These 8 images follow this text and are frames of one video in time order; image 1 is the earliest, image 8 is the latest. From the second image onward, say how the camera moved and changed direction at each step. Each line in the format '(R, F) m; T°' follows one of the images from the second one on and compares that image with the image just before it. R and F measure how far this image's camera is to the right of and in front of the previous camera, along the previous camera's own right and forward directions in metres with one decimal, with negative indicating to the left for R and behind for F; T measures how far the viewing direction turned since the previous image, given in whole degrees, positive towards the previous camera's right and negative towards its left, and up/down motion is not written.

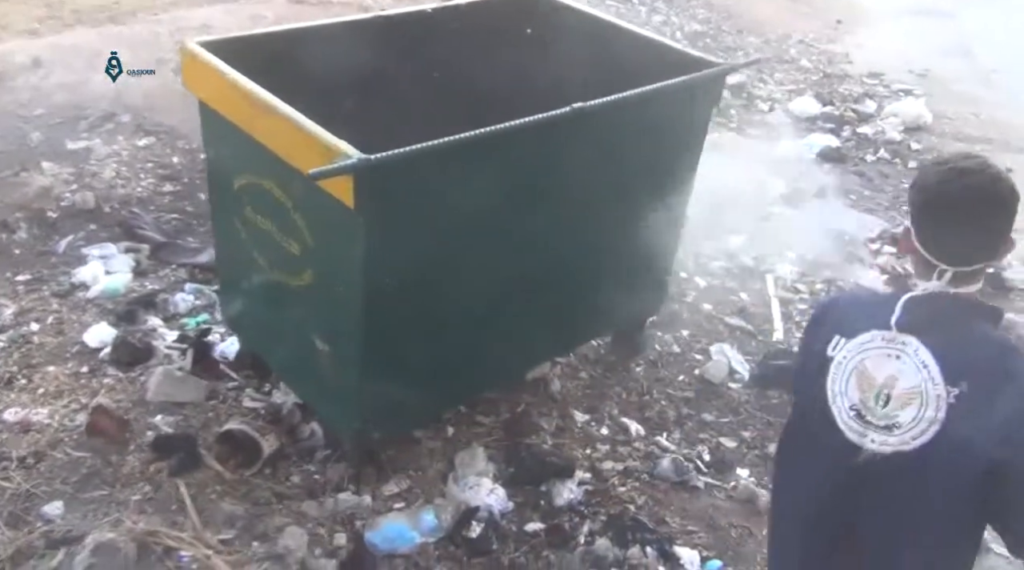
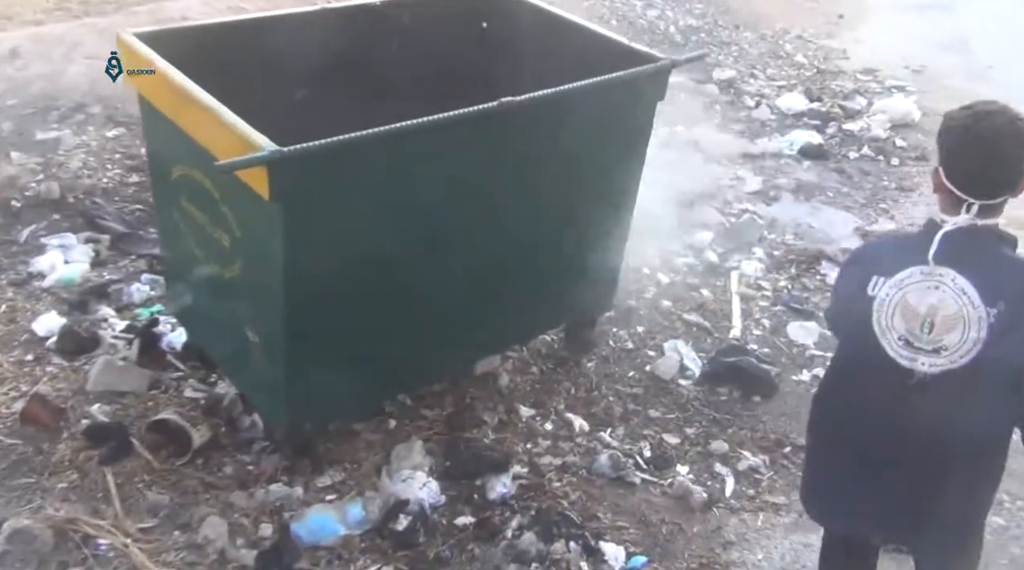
(+0.2, 0.0) m; -1°
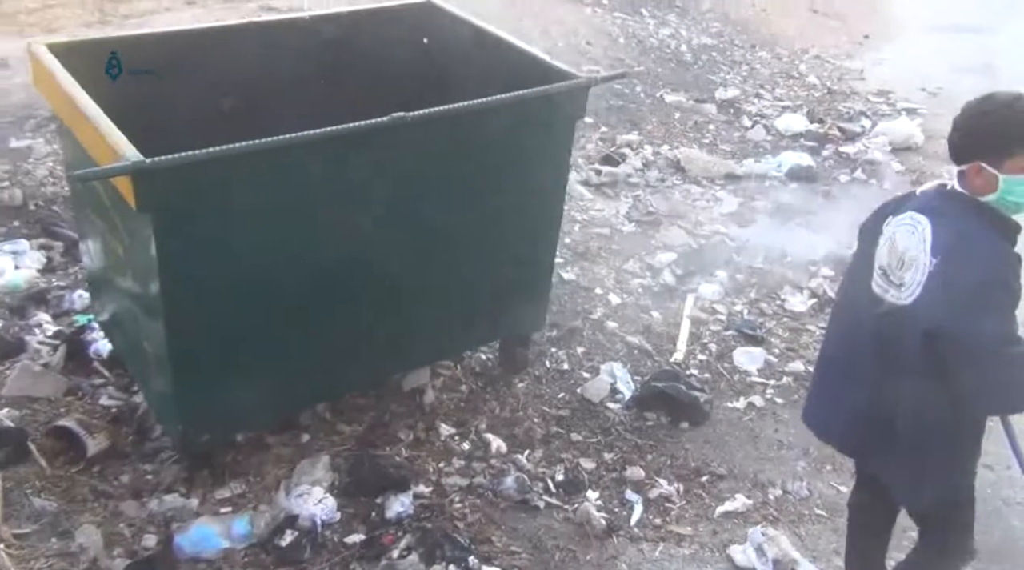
(+0.4, 0.0) m; -3°
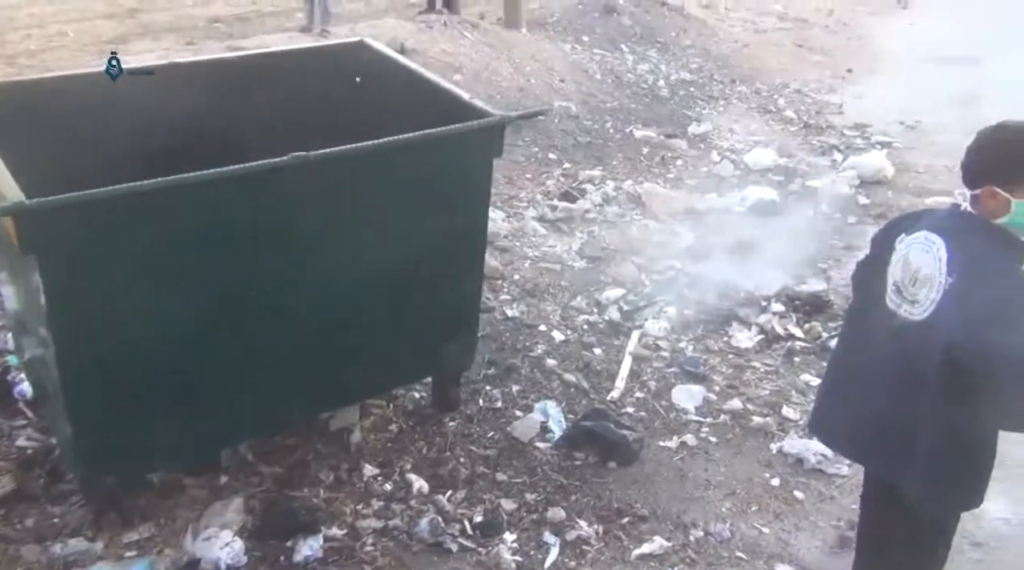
(+0.3, 0.0) m; -1°
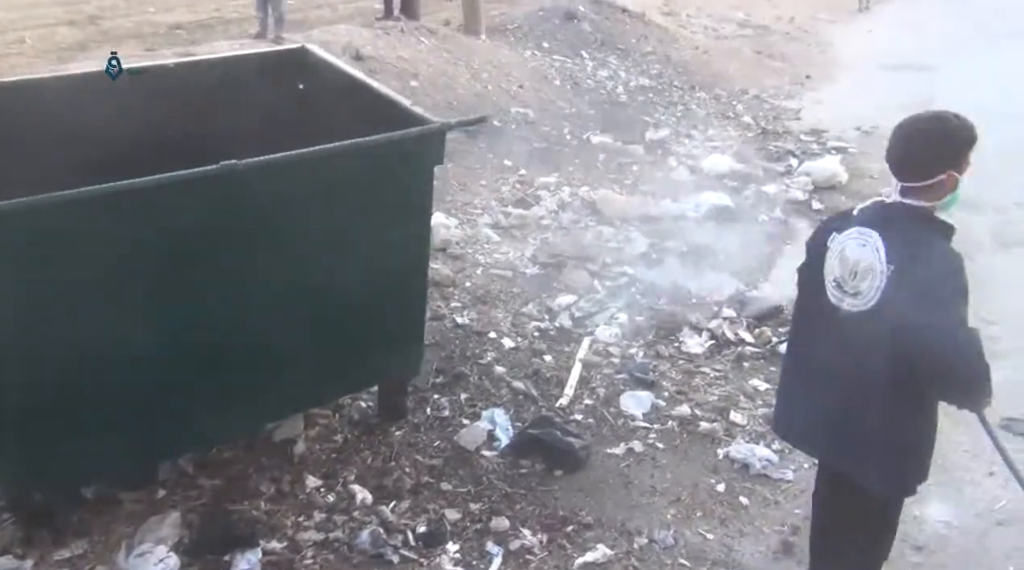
(+0.1, 0.0) m; +2°
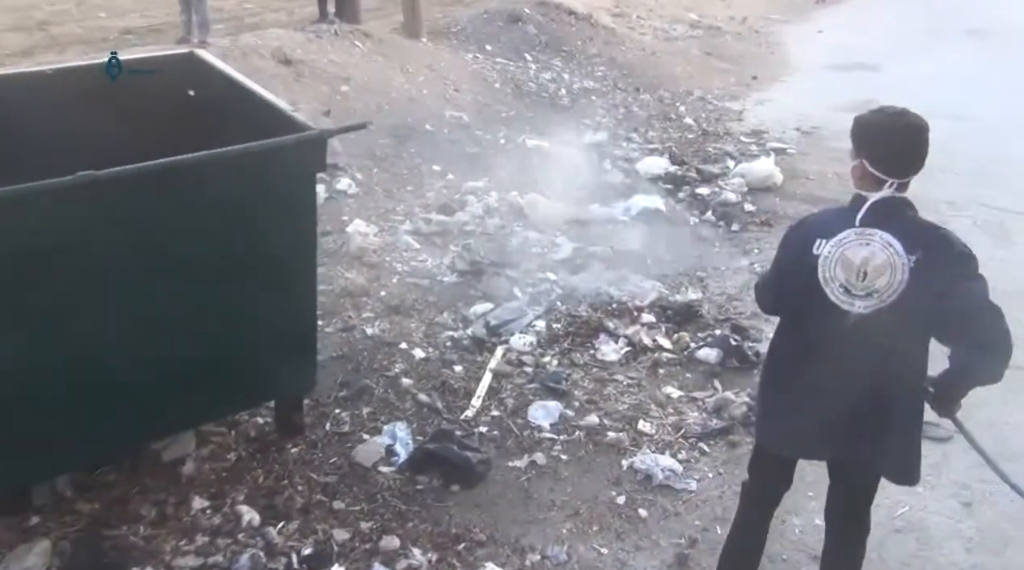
(+0.3, +0.1) m; +1°
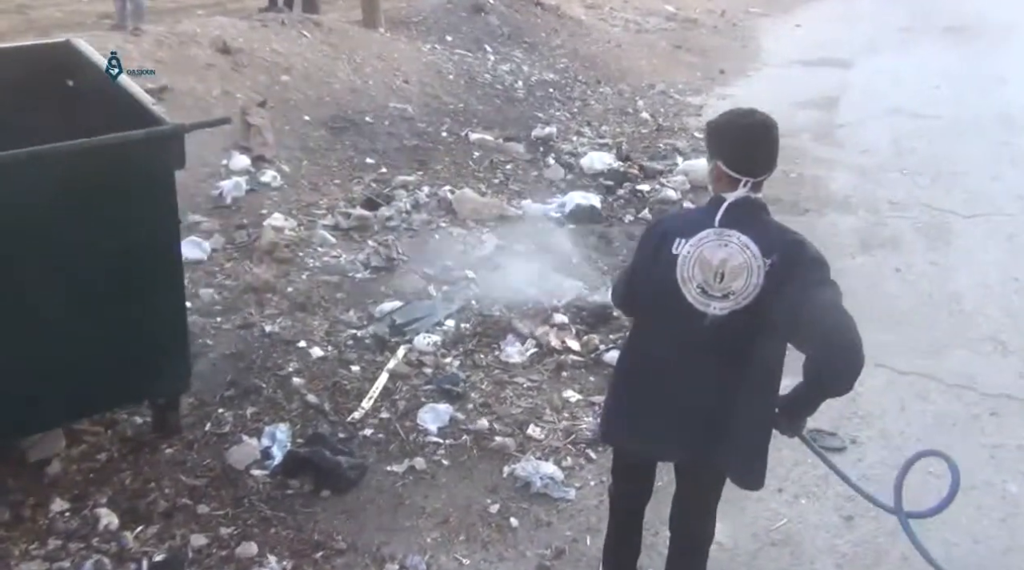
(+0.4, +0.1) m; 0°
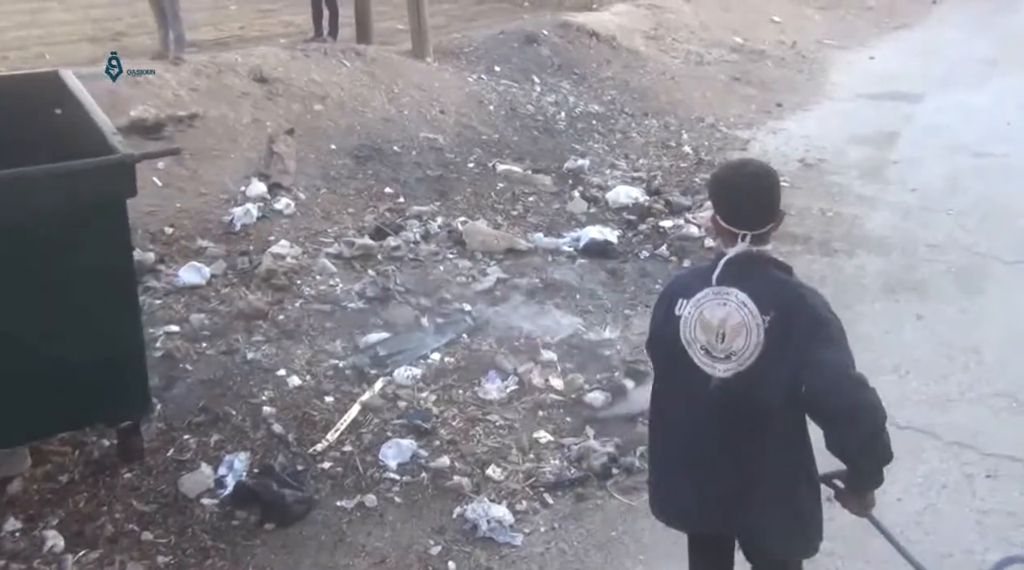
(+0.4, +0.1) m; -5°
